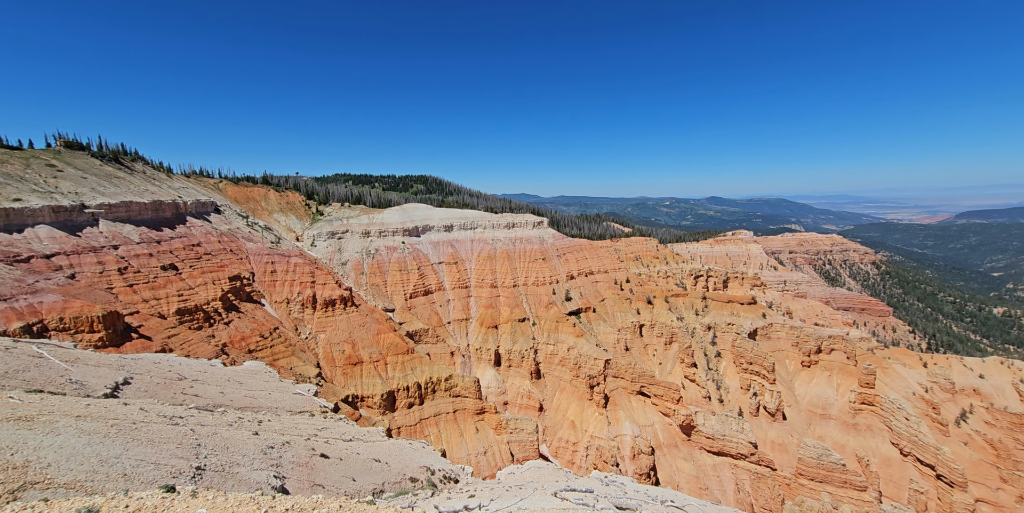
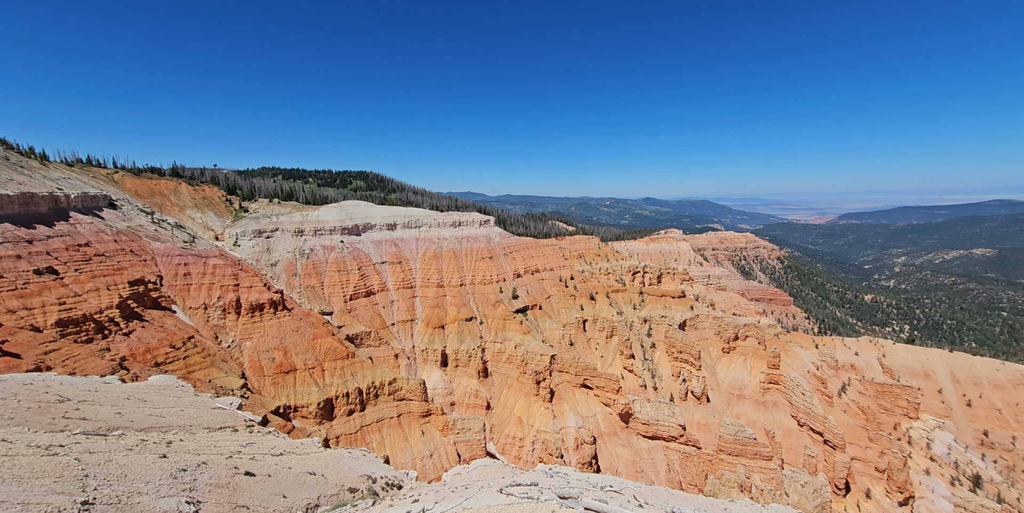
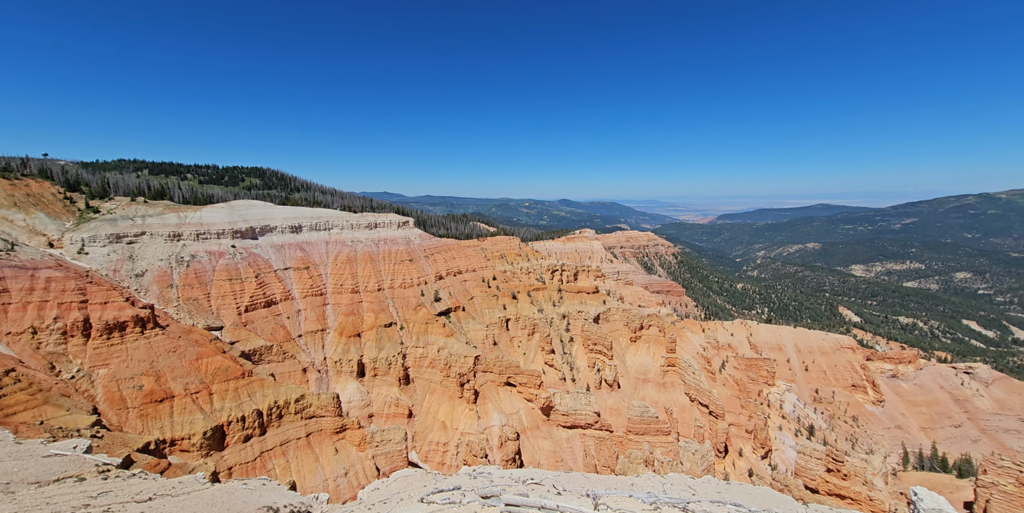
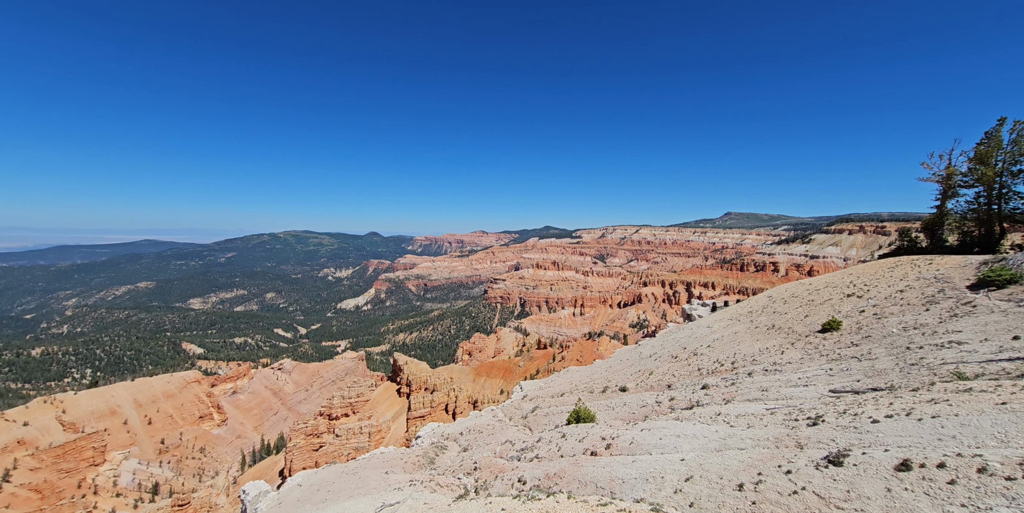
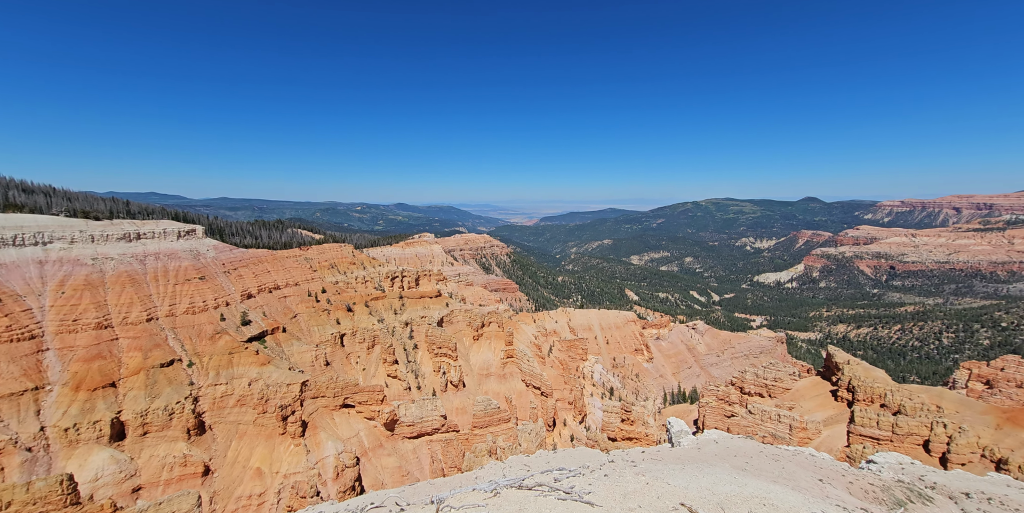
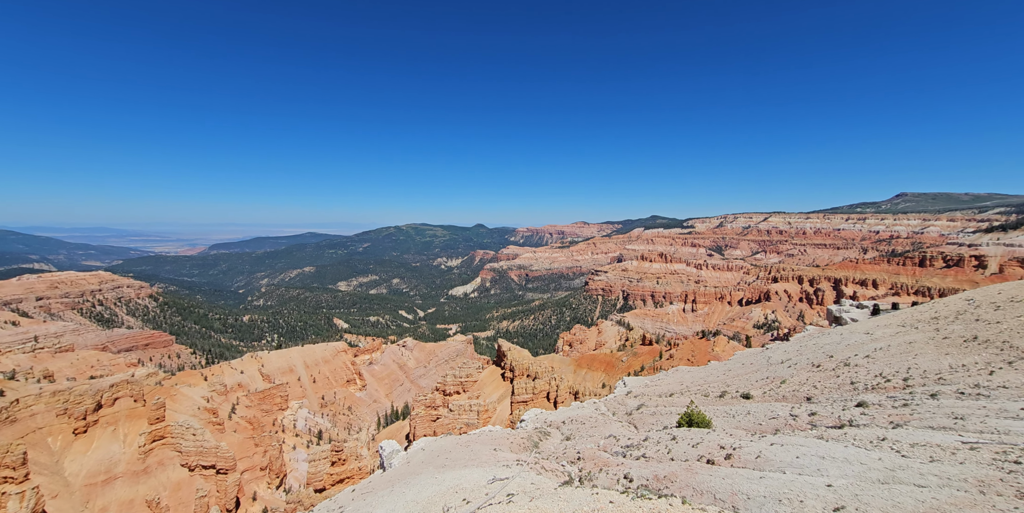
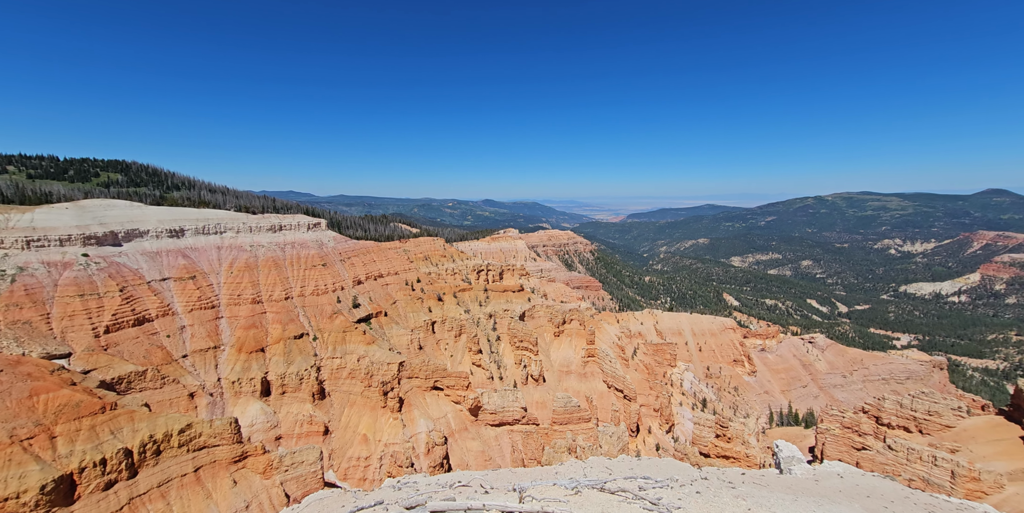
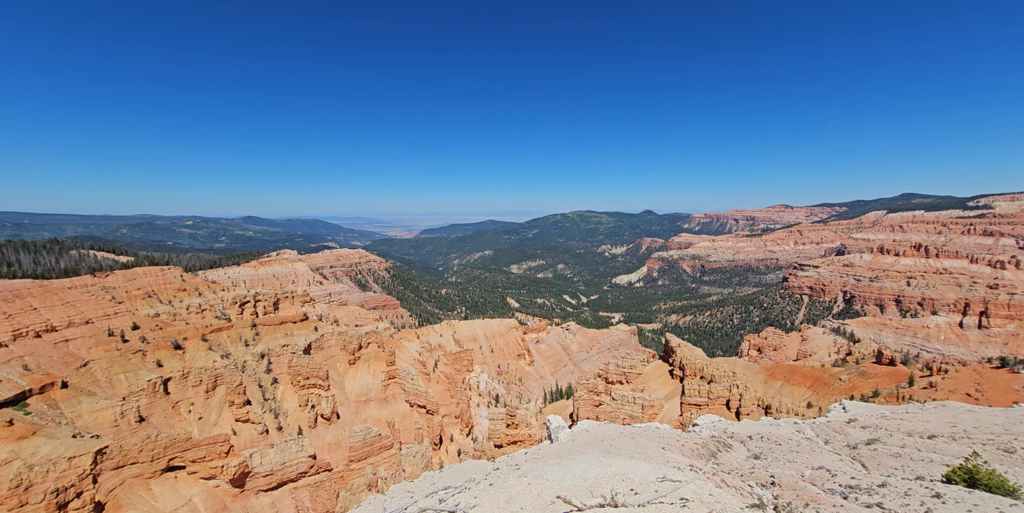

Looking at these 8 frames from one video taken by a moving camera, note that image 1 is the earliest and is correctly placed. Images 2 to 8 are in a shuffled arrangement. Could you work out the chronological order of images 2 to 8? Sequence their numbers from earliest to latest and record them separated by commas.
2, 3, 7, 5, 8, 6, 4
